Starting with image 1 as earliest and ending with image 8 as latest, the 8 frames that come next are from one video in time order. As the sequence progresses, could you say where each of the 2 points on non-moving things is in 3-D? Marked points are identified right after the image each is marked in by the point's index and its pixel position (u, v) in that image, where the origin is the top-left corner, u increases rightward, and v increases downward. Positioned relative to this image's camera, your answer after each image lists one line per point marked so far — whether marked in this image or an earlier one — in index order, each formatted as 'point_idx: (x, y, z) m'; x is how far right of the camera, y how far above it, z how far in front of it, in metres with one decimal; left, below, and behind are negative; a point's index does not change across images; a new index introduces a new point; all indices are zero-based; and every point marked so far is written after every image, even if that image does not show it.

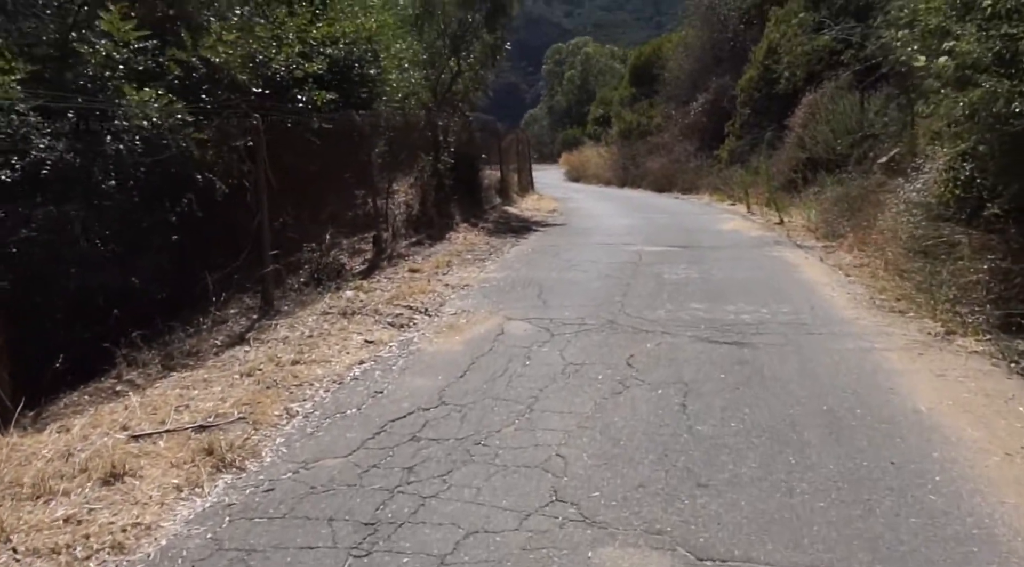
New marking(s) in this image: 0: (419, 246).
0: (-1.4, +0.5, +12.6) m
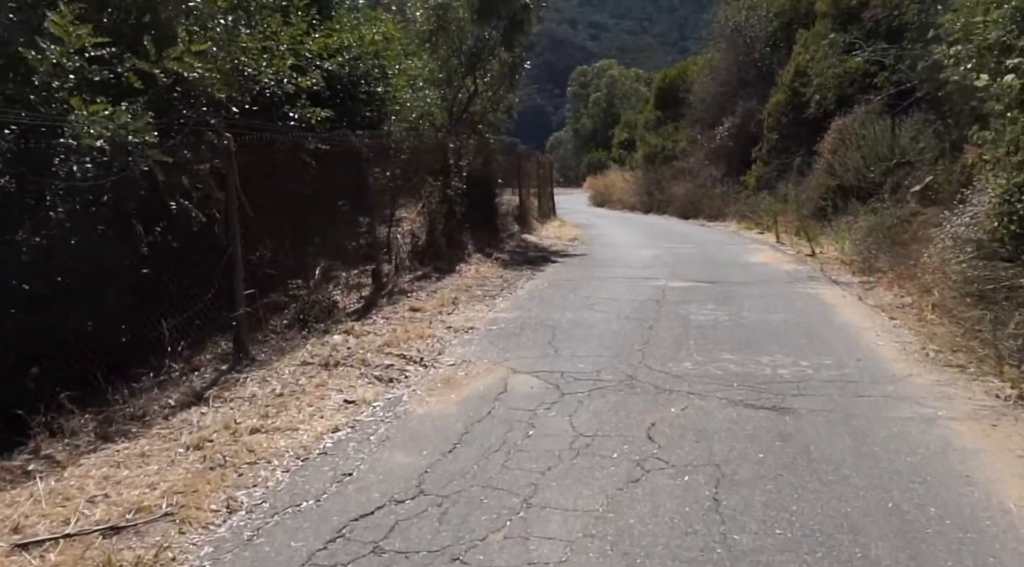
0: (-1.2, 0.0, +11.6) m
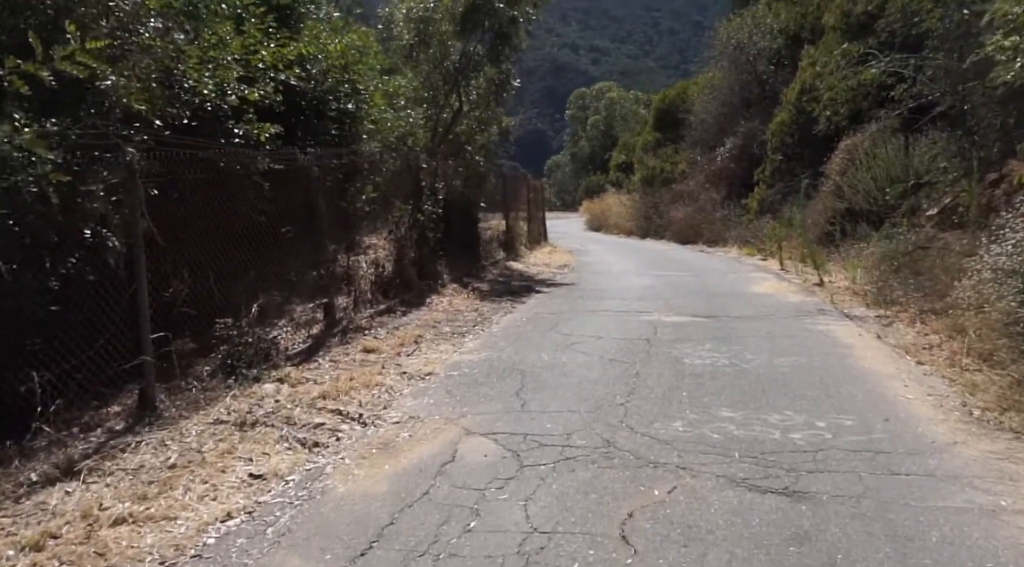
0: (-1.5, -0.4, +10.4) m
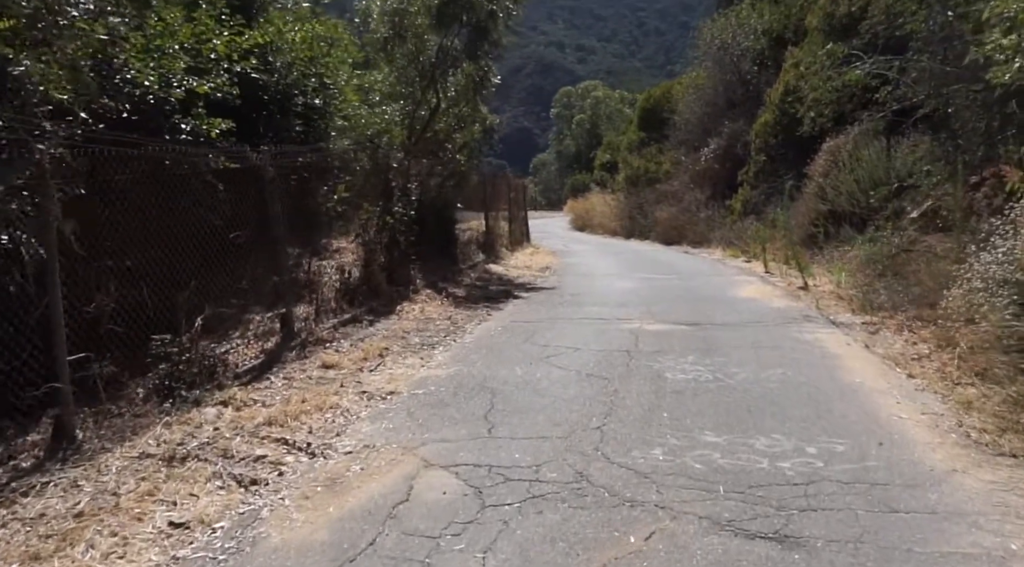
0: (-1.8, -0.5, +9.8) m
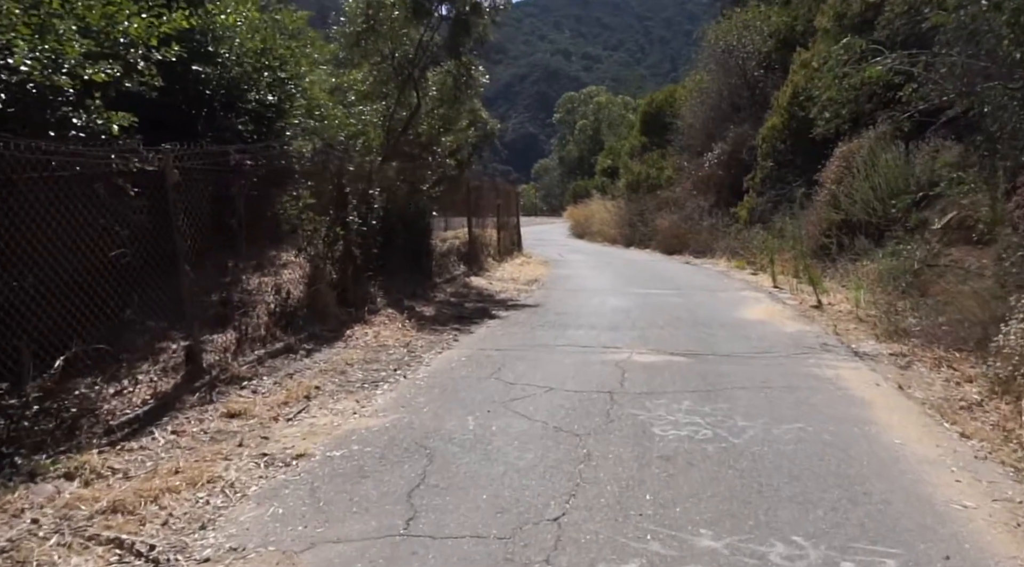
0: (-2.1, -0.7, +8.2) m
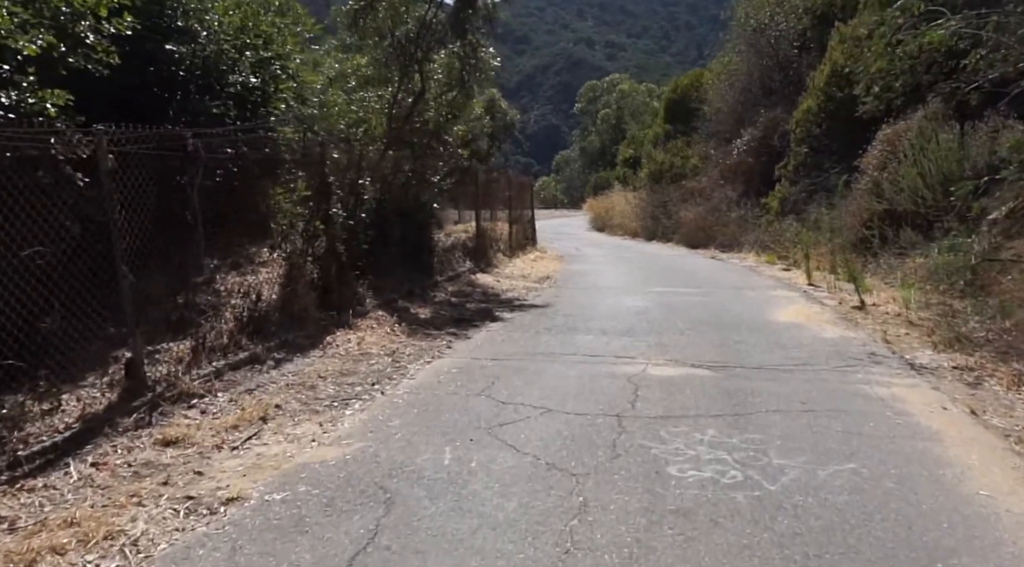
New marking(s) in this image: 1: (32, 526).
0: (-2.2, -0.7, +7.2) m
1: (-2.3, -1.2, +4.2) m
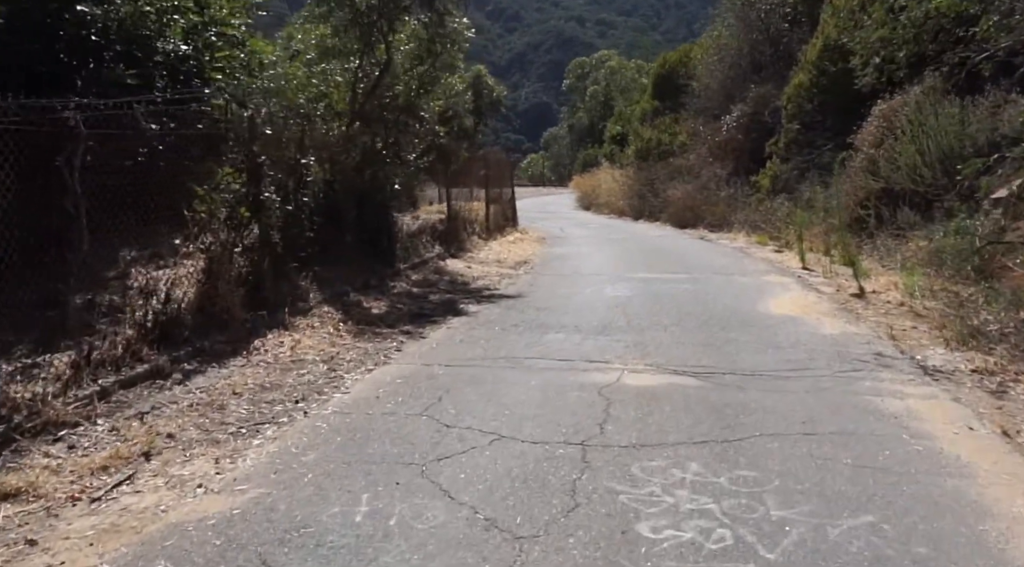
0: (-2.5, -0.7, +6.0) m
1: (-2.6, -1.2, +3.0) m
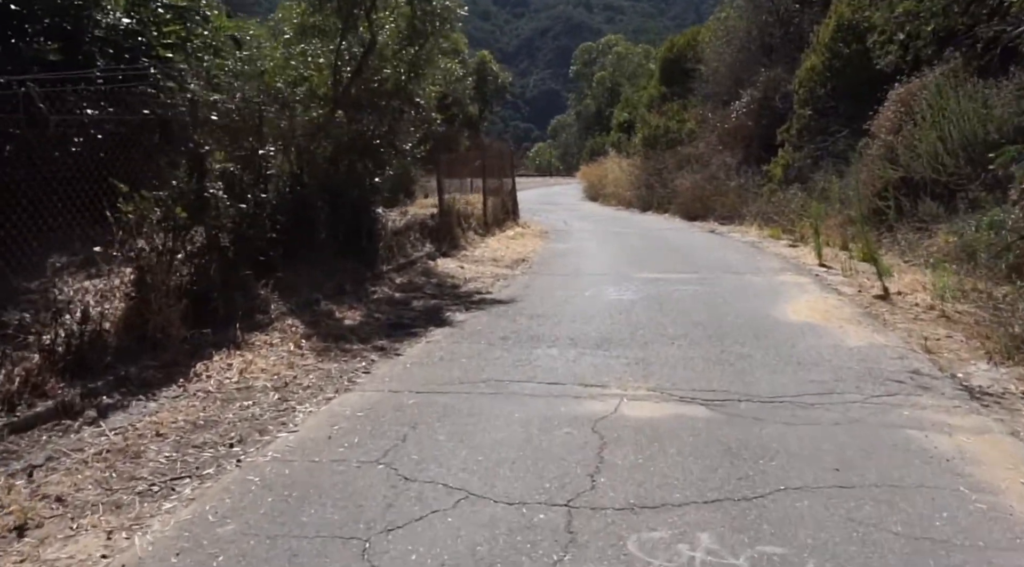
0: (-2.7, -0.9, +5.1) m
1: (-2.8, -1.4, +2.1) m
